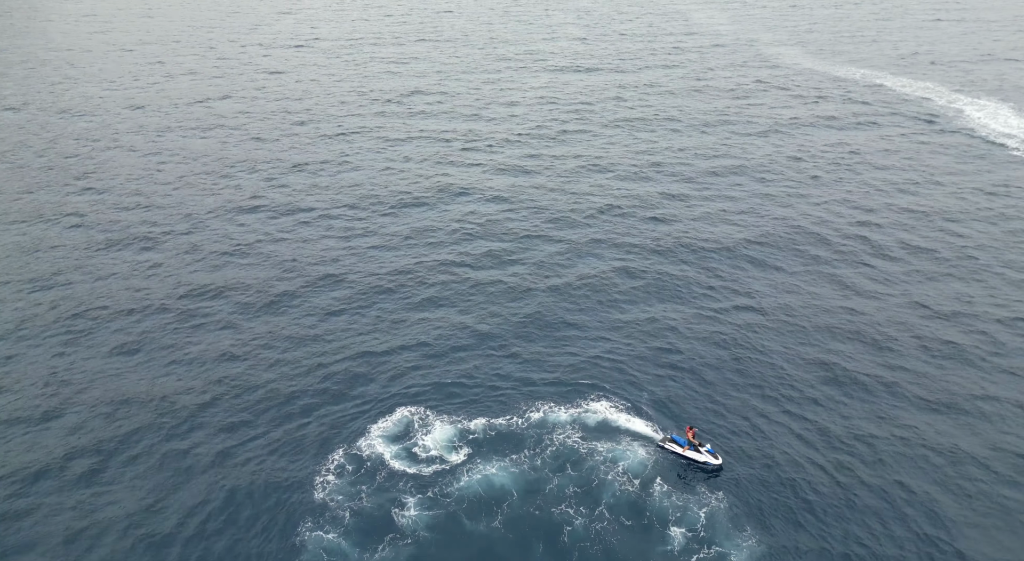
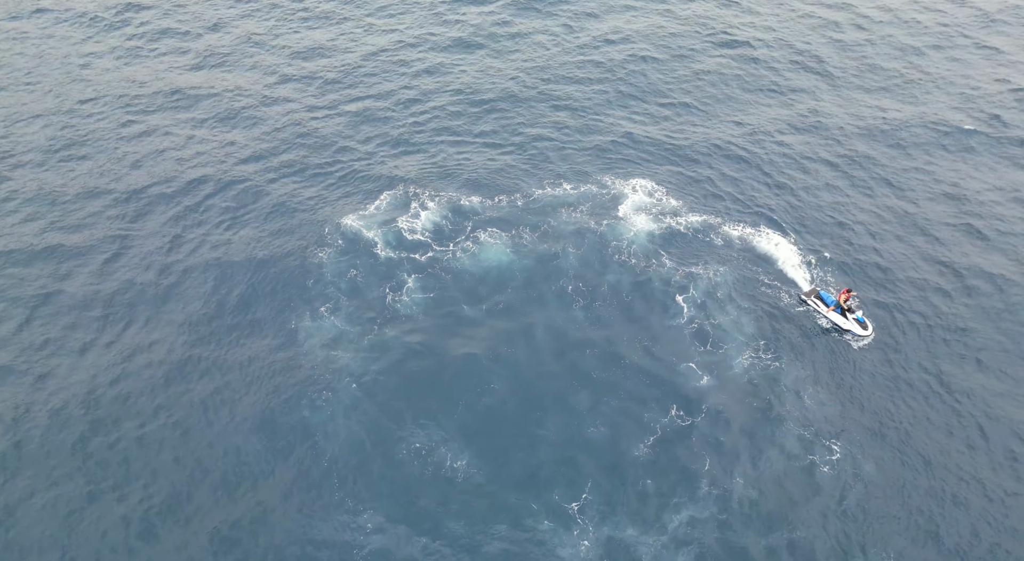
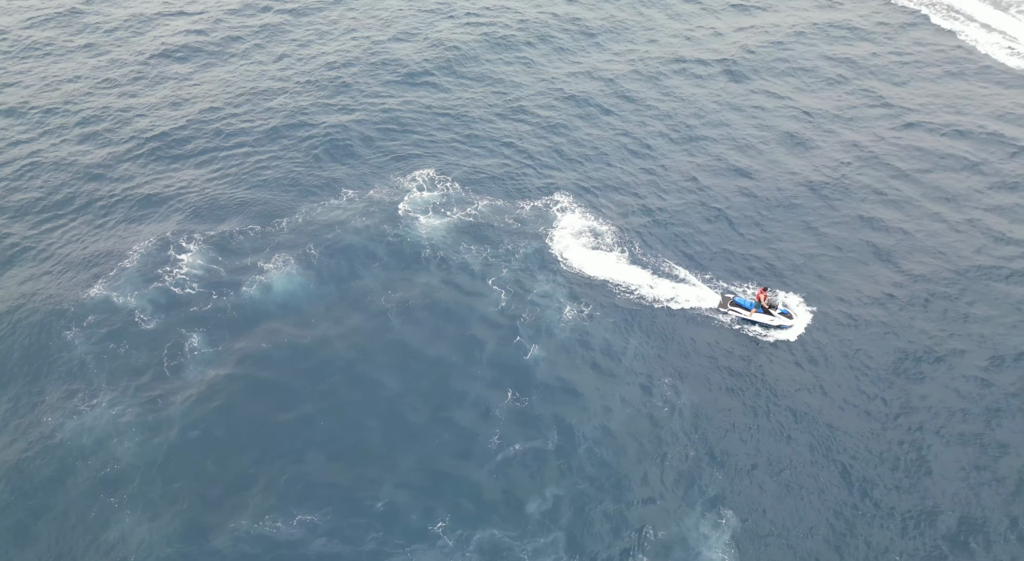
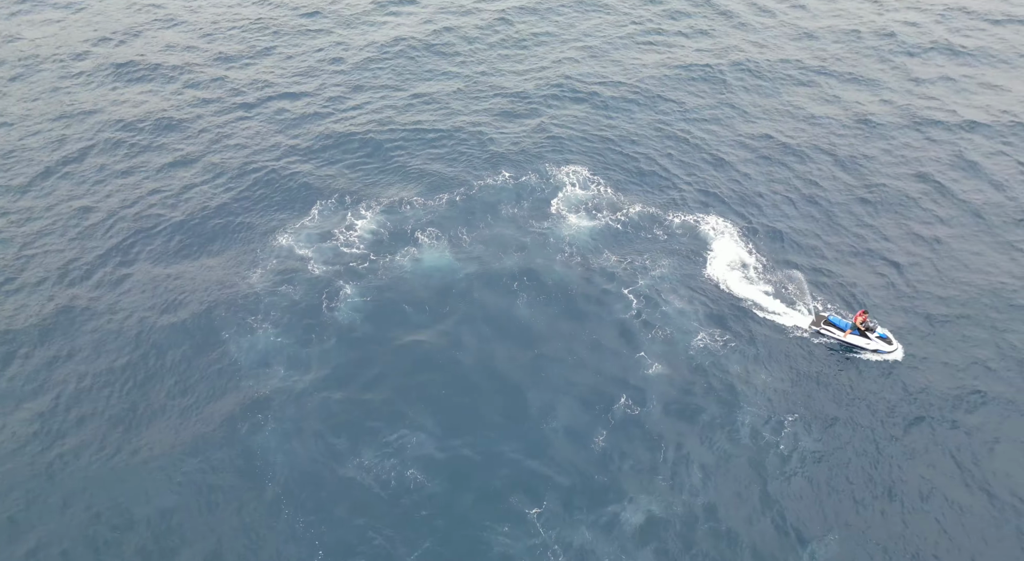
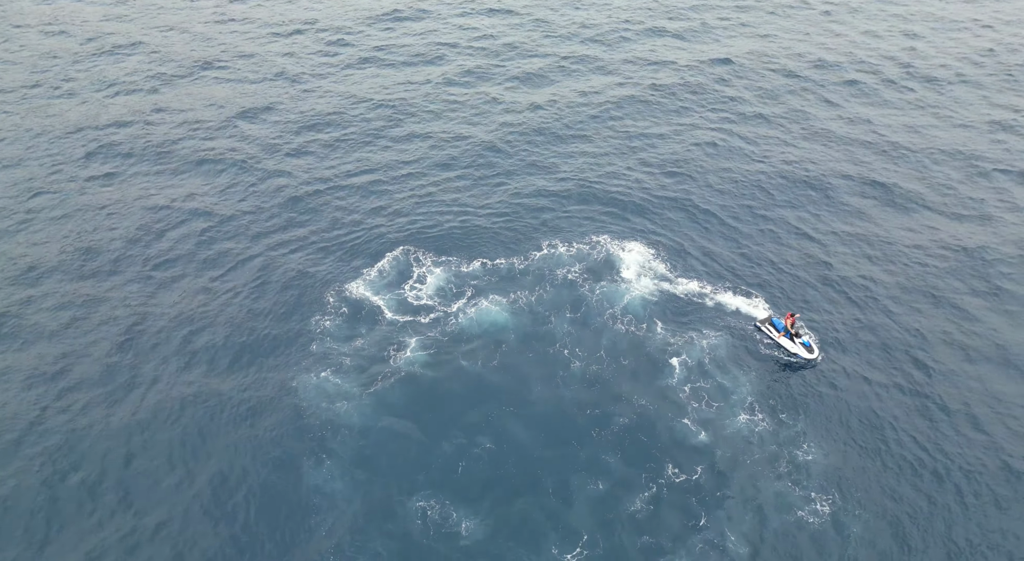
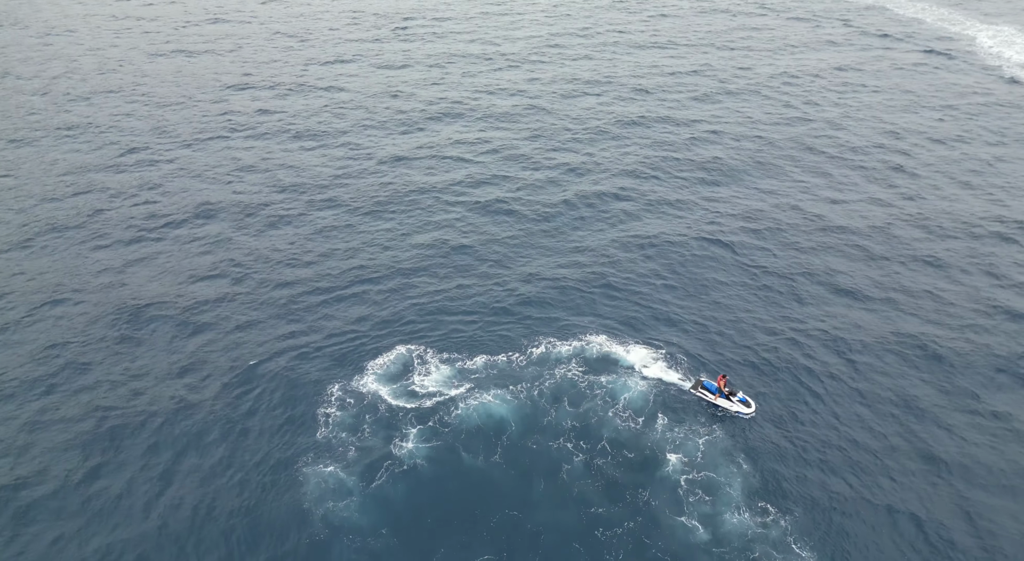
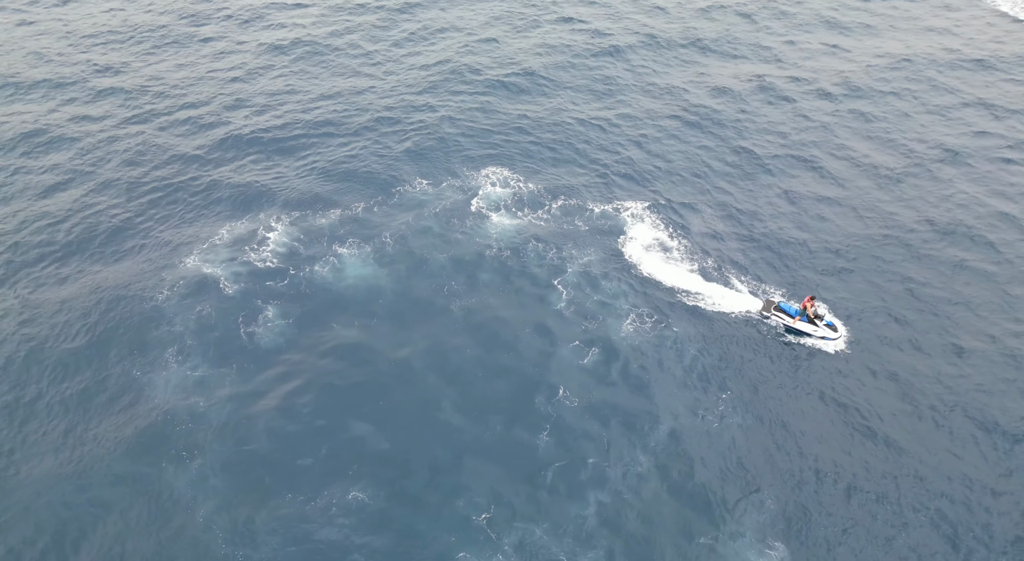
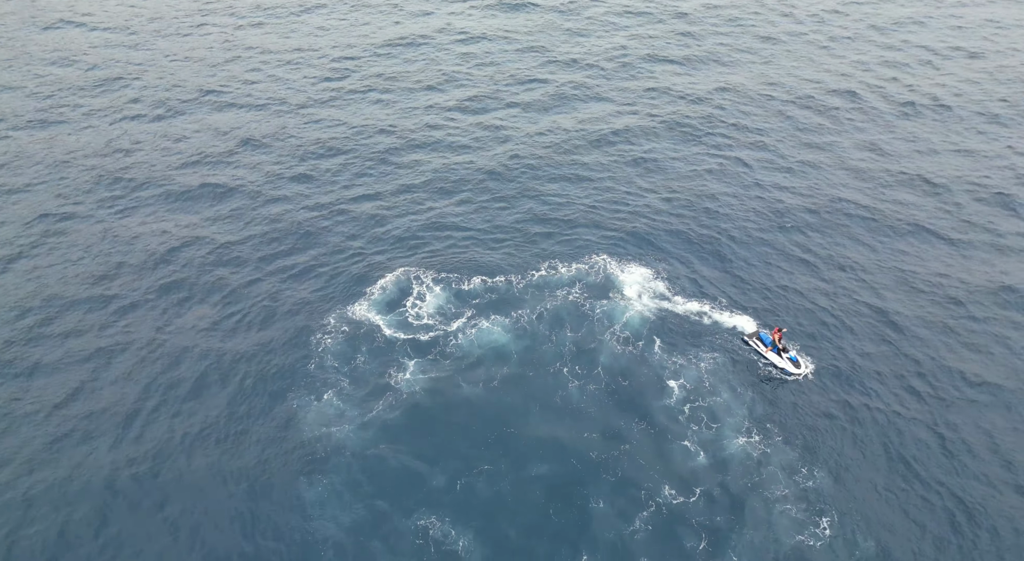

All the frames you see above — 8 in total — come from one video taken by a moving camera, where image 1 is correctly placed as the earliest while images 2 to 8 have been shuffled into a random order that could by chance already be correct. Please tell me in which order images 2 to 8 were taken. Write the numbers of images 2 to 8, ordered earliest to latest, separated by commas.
6, 8, 5, 2, 4, 7, 3
